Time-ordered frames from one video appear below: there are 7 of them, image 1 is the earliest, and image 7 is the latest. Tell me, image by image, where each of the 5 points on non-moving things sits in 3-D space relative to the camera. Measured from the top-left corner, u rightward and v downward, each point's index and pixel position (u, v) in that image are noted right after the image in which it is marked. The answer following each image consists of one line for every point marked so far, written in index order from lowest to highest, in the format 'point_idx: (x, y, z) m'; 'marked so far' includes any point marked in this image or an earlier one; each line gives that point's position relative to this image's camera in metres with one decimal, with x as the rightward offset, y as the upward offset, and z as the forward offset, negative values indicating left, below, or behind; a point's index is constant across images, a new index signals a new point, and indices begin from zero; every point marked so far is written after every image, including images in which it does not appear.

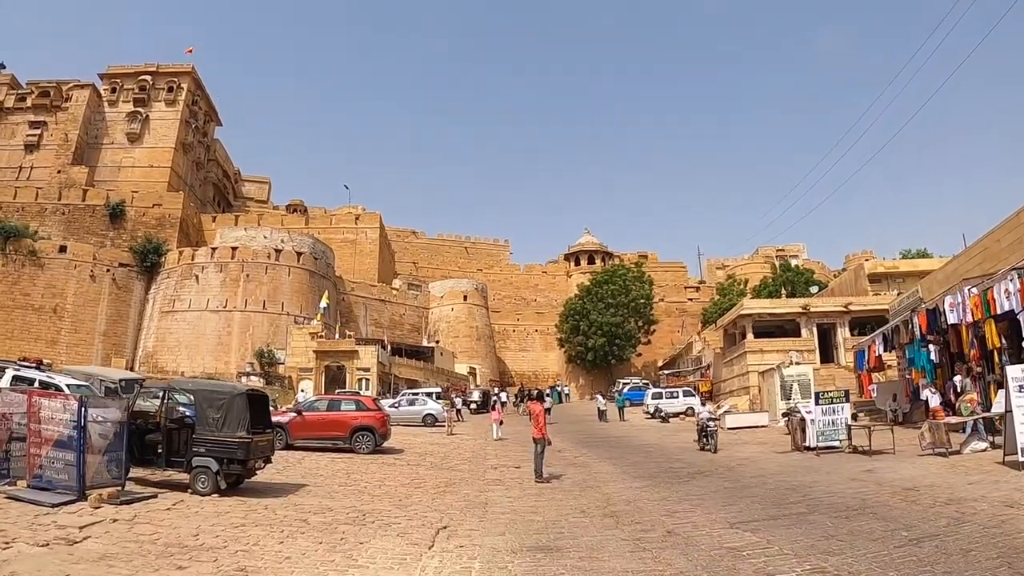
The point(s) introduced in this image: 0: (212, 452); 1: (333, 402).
0: (-3.1, -1.7, +6.7) m
1: (-3.1, -2.0, +11.6) m
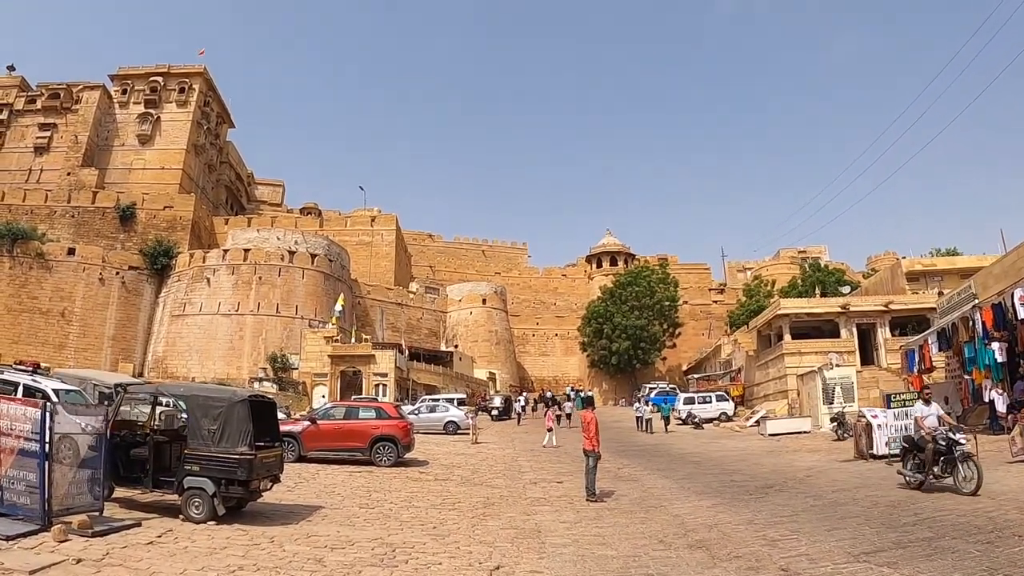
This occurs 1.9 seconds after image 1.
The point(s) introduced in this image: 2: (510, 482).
0: (-2.5, -1.5, +5.5) m
1: (-2.5, -1.9, +10.4) m
2: (0.0, -2.7, +9.1) m
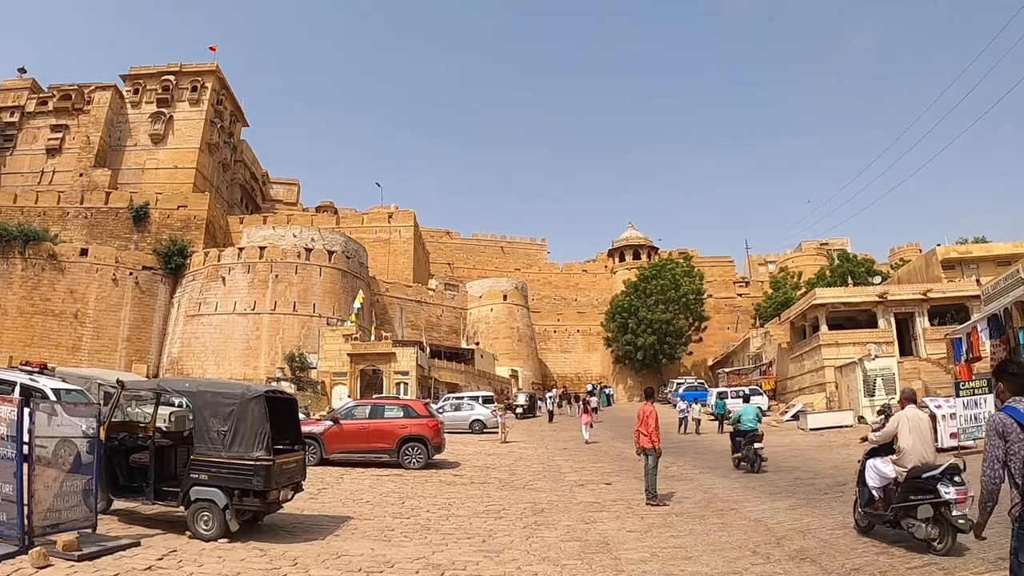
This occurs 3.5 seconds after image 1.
0: (-2.1, -1.4, +4.7) m
1: (-2.0, -1.7, +9.5) m
2: (+0.5, -2.5, +8.2) m
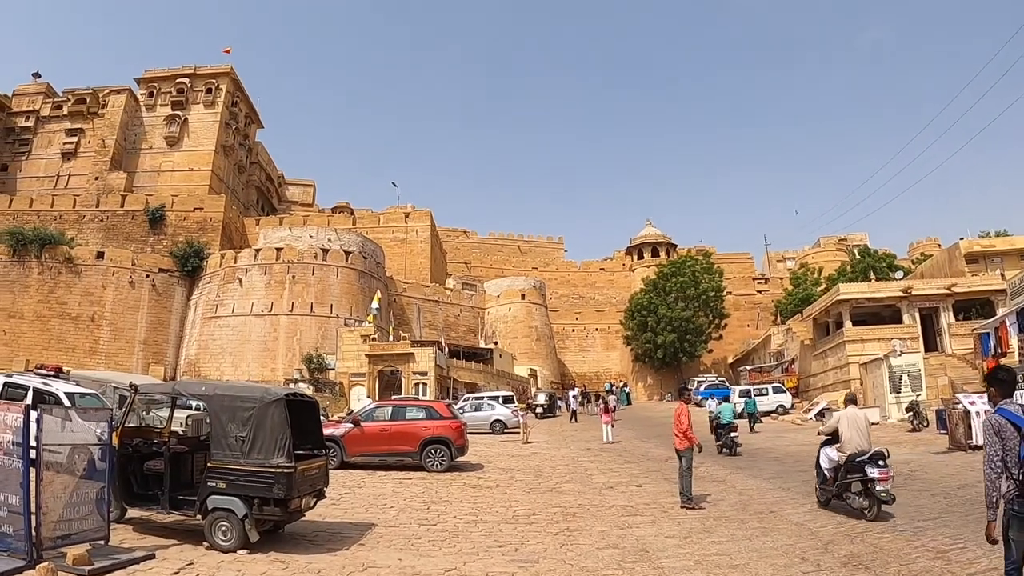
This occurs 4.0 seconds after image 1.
0: (-1.9, -1.3, +4.4) m
1: (-1.6, -1.7, +9.3) m
2: (+0.8, -2.4, +7.9) m
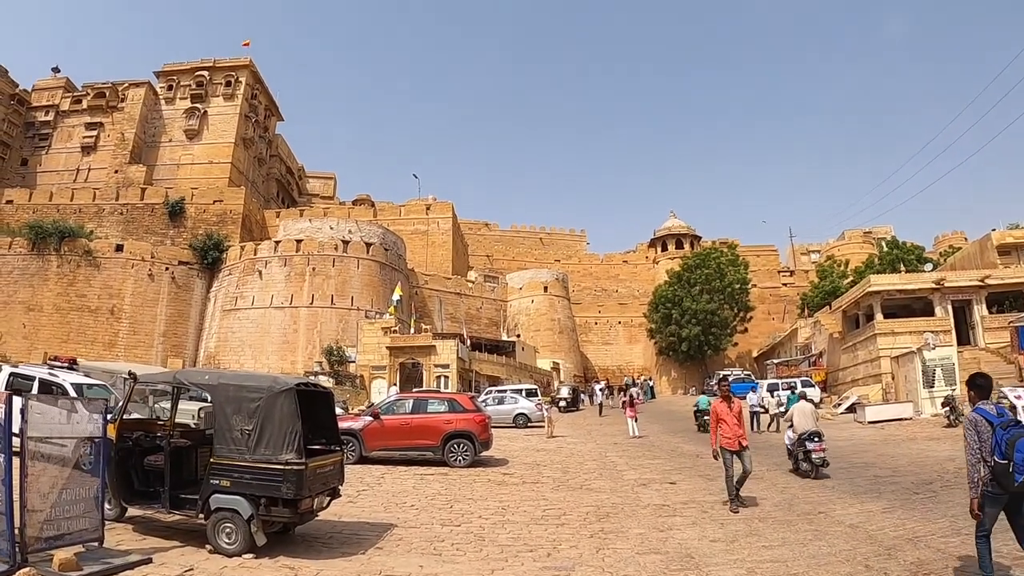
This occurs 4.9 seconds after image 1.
0: (-1.7, -1.2, +4.0) m
1: (-1.3, -1.5, +8.9) m
2: (+1.1, -2.2, +7.5) m
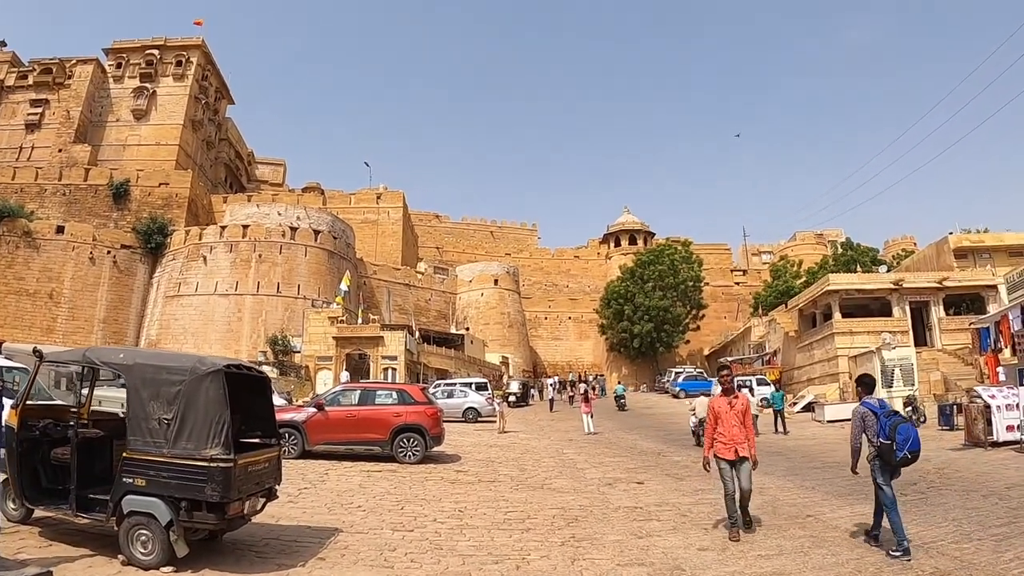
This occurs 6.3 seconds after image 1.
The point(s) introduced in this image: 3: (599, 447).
0: (-1.8, -1.0, +3.4) m
1: (-1.8, -1.3, +8.3) m
2: (+0.7, -2.1, +7.0) m
3: (+1.5, -2.7, +11.1) m
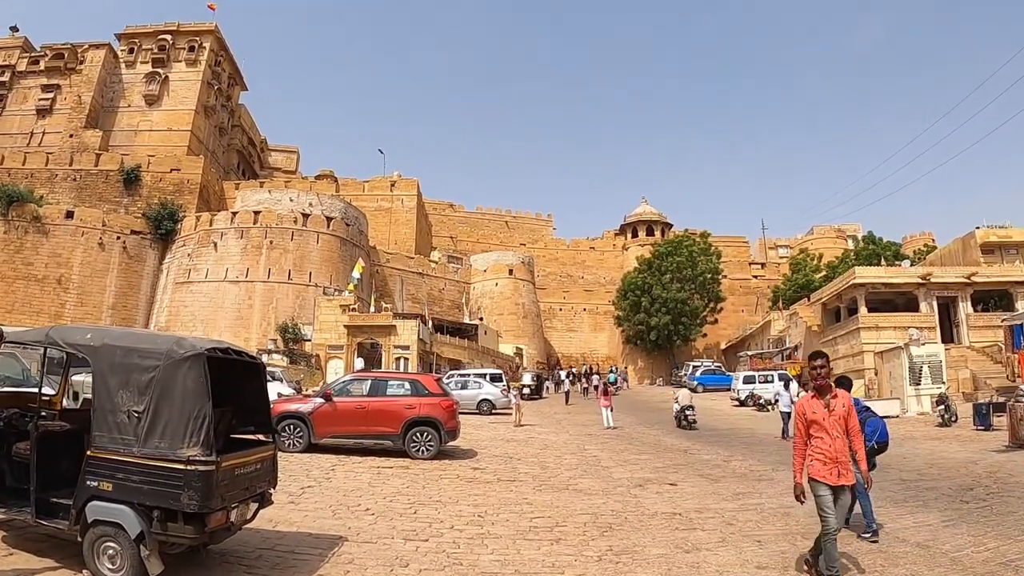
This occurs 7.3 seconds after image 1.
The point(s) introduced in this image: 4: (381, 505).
0: (-1.7, -0.9, +2.9) m
1: (-1.5, -1.1, +7.7) m
2: (+0.9, -1.9, +6.4) m
3: (+1.8, -2.5, +10.5) m
4: (-0.9, -1.6, +5.0) m
